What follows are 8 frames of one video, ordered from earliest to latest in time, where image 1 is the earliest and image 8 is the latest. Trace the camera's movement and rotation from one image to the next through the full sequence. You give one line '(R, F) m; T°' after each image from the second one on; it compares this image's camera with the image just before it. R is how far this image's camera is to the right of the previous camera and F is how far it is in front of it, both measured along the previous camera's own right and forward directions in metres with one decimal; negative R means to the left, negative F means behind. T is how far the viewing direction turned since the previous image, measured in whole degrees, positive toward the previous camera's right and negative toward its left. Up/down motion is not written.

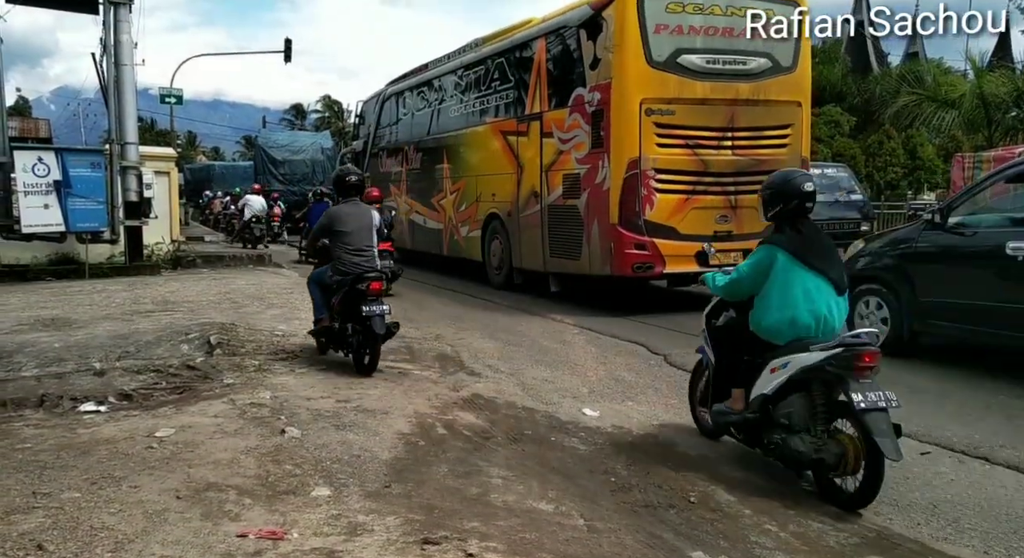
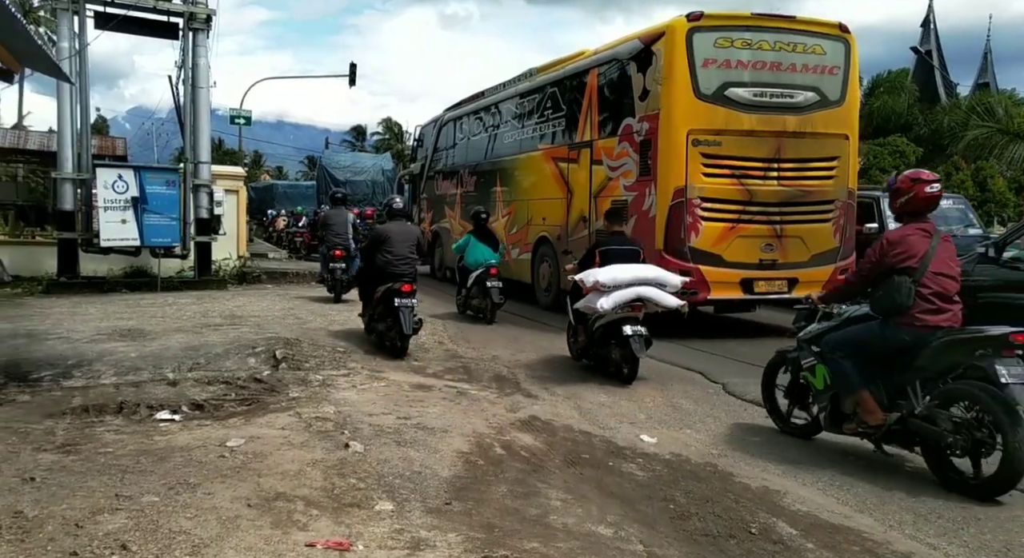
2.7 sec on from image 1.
(0.0, -0.1) m; -4°
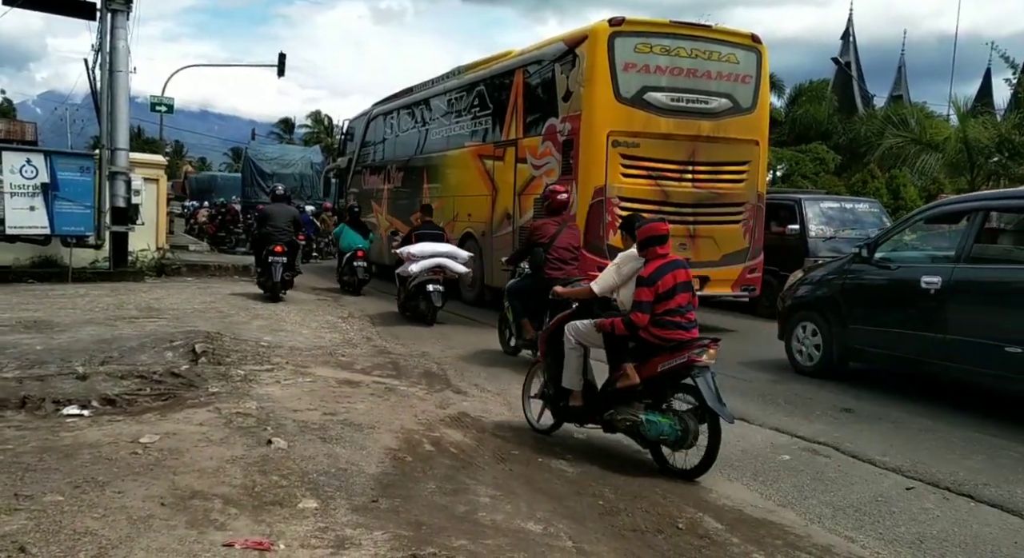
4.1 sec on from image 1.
(0.0, +0.1) m; +5°
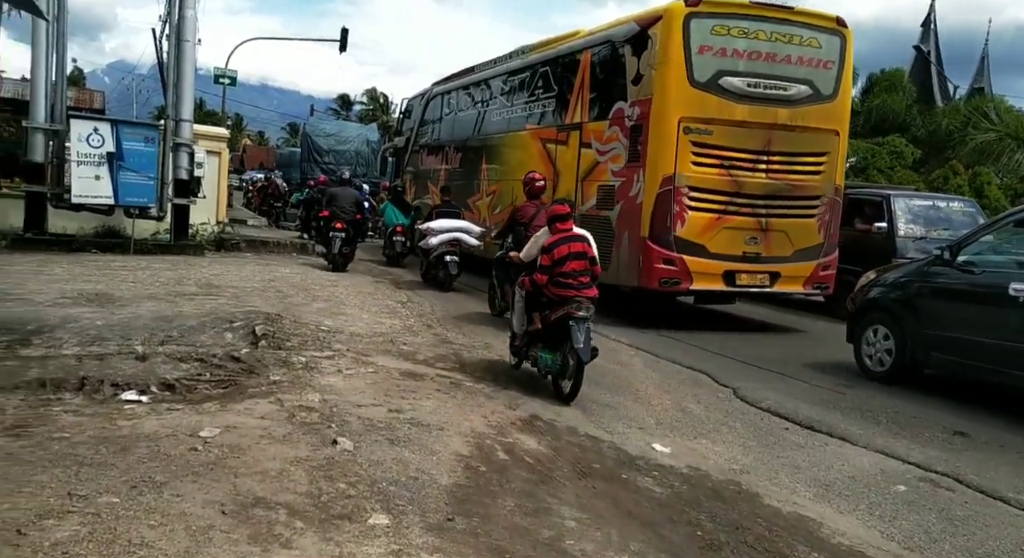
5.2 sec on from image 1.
(-0.2, +0.4) m; -3°
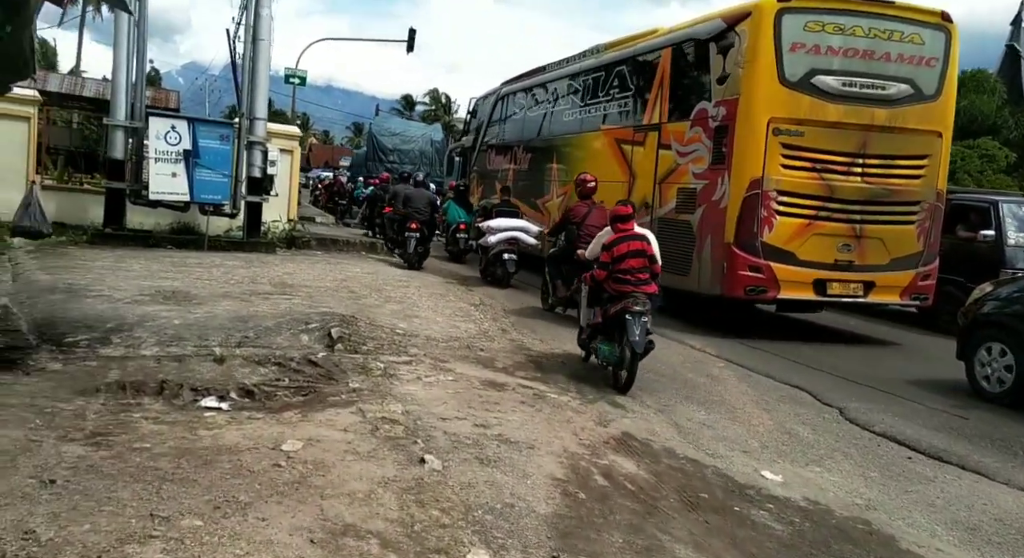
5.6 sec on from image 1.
(-0.2, +0.3) m; -4°
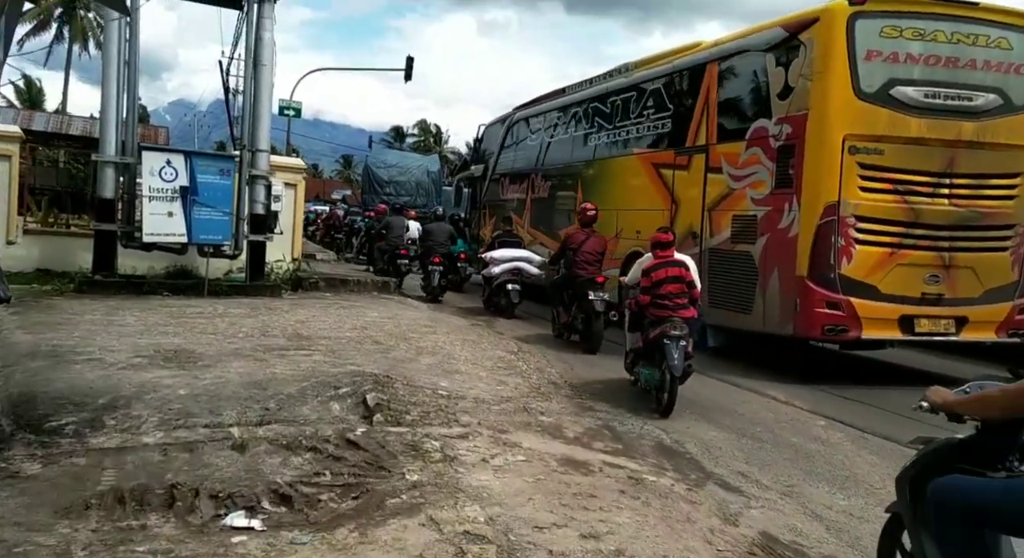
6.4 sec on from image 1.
(-0.5, +1.0) m; +1°
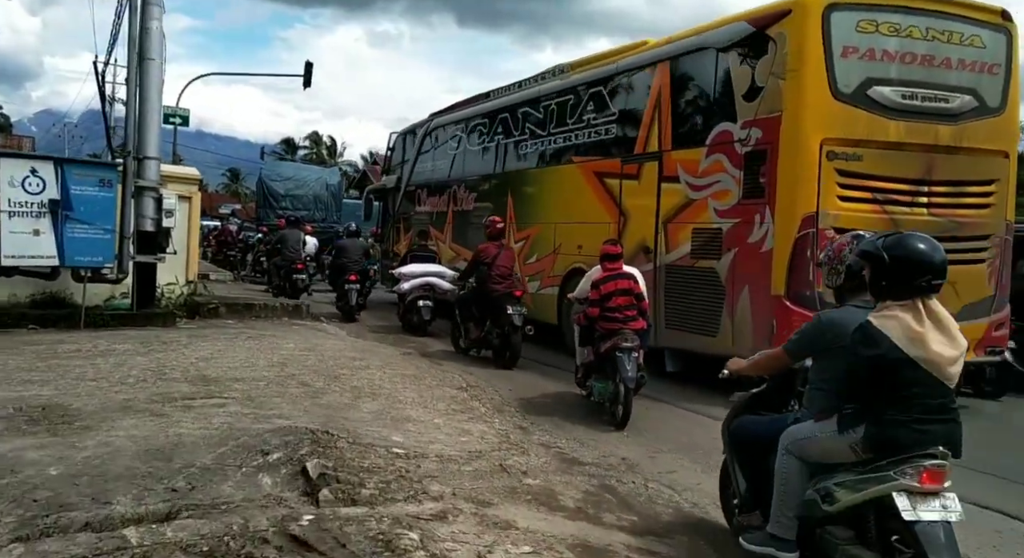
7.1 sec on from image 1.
(-0.4, +1.2) m; +7°
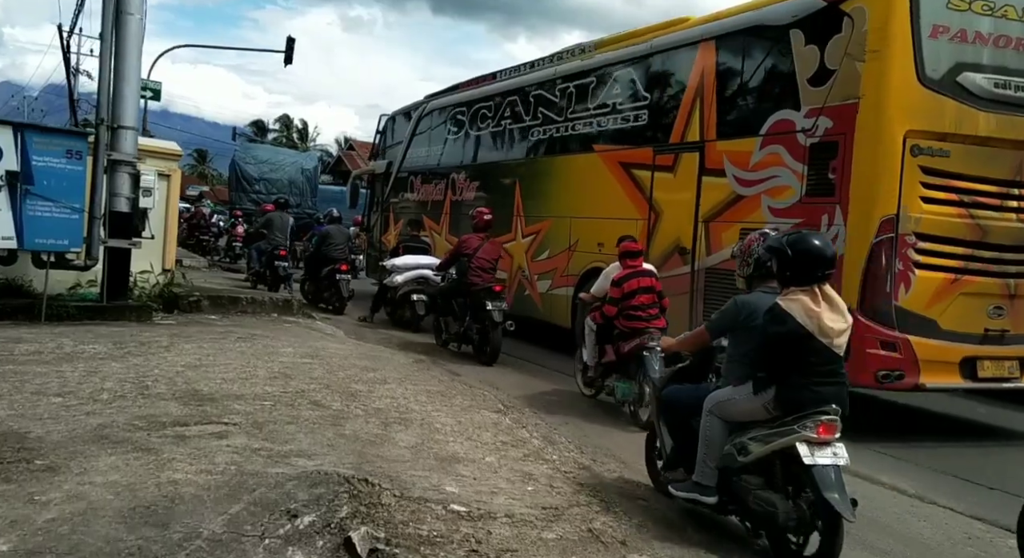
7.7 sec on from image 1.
(-0.6, +1.1) m; +2°
